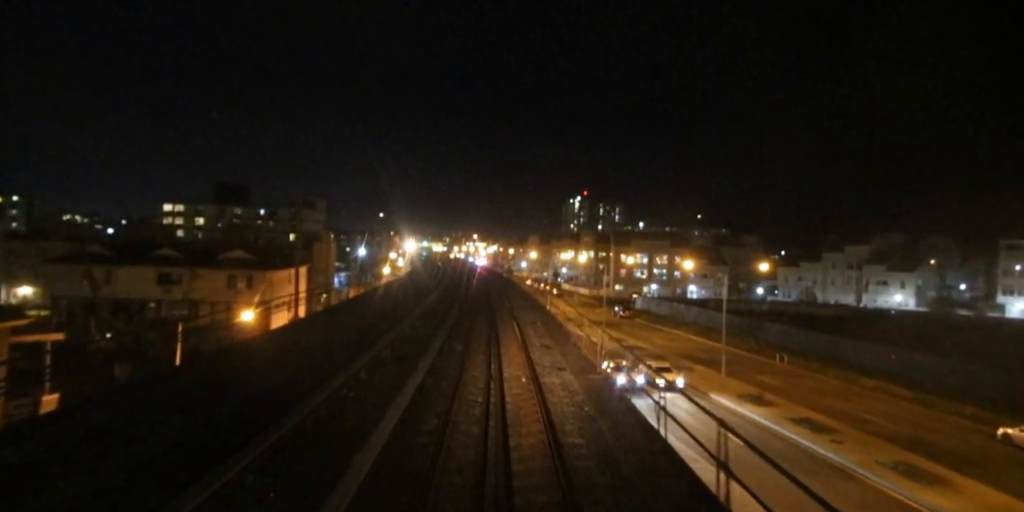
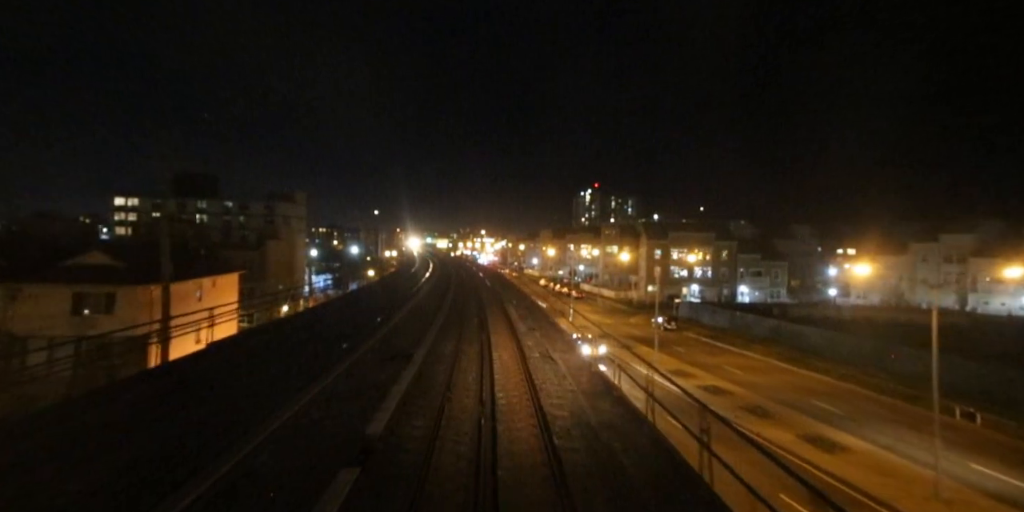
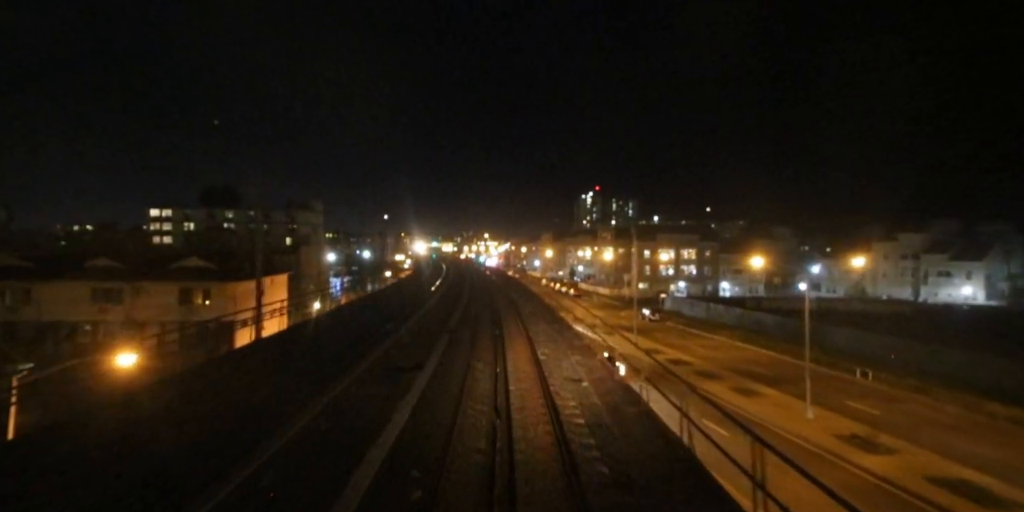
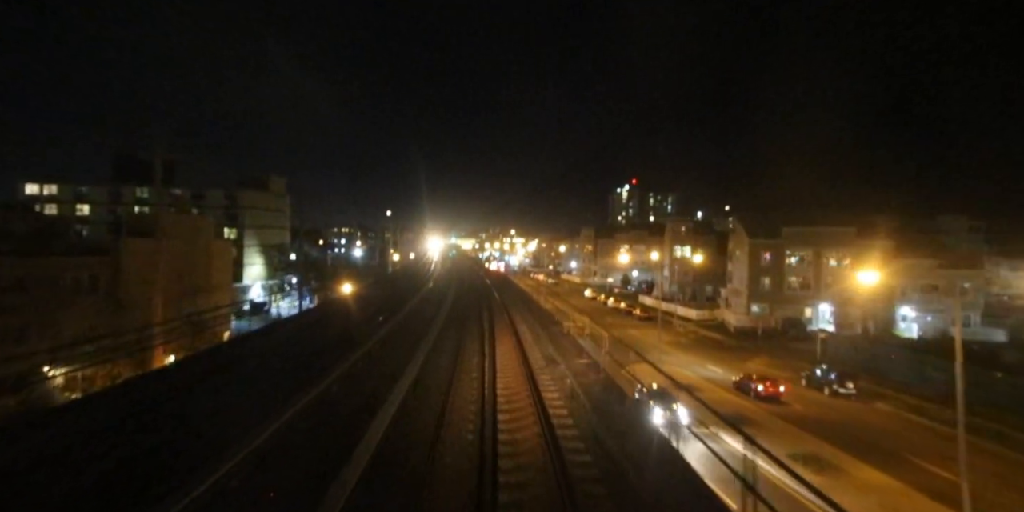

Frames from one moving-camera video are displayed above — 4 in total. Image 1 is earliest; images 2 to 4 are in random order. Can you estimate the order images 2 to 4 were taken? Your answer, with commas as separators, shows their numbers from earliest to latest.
3, 2, 4
